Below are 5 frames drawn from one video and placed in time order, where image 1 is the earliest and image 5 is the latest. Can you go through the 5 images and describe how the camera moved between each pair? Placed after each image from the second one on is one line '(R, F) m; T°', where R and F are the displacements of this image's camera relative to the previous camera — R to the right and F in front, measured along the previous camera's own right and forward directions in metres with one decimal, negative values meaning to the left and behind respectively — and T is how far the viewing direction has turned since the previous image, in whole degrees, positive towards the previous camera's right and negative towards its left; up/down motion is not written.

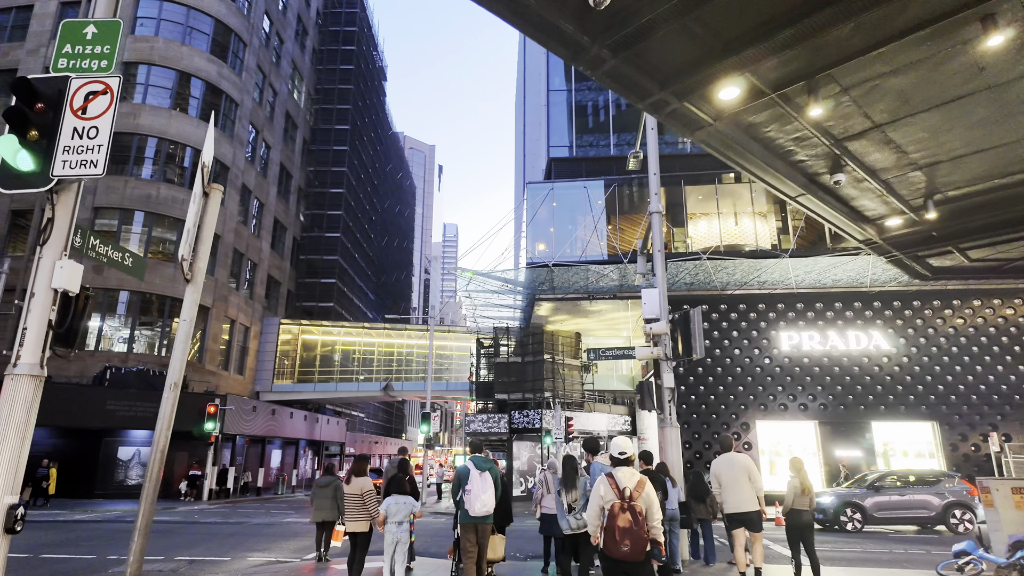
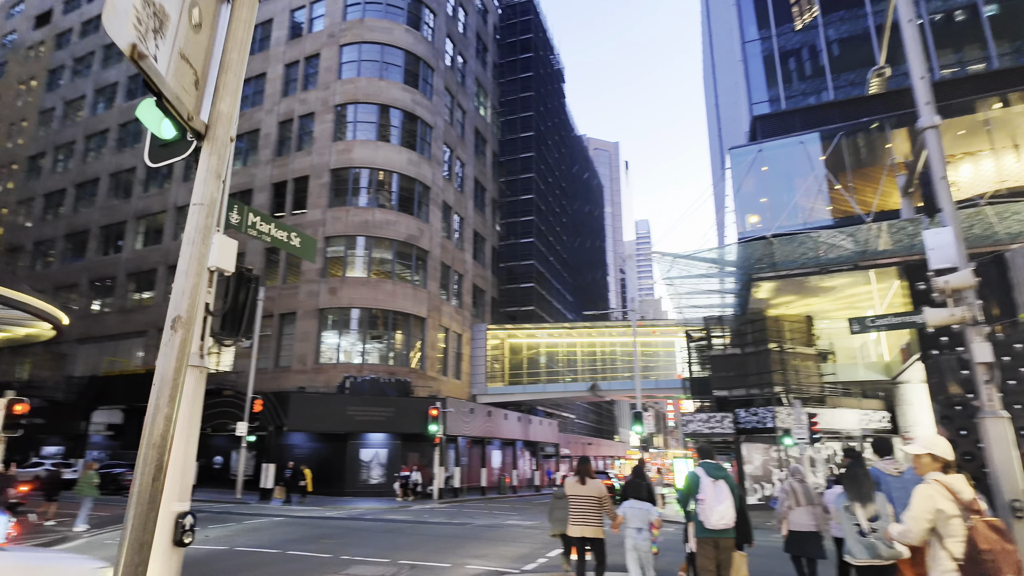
(-0.3, +1.5) m; -18°
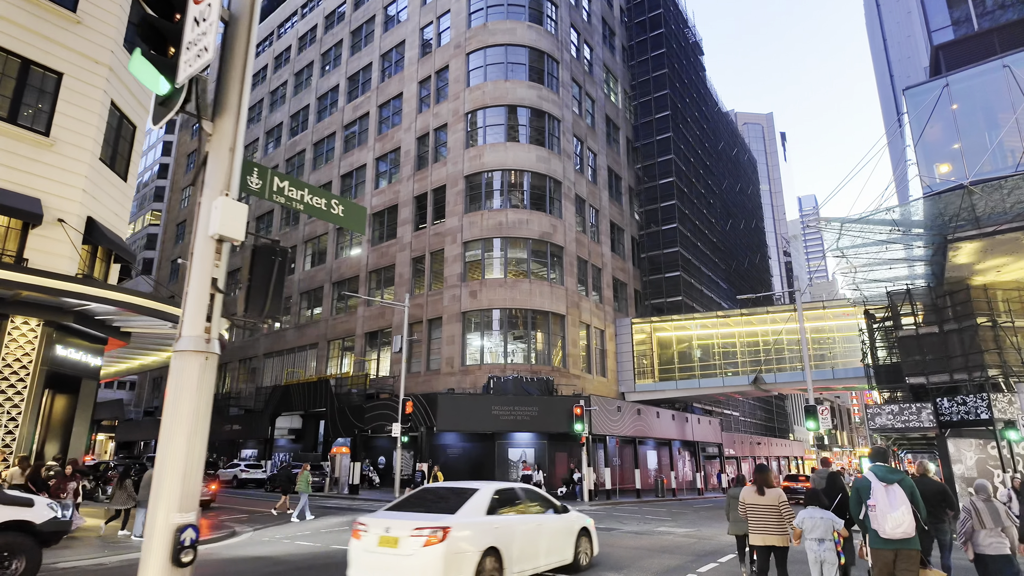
(+0.5, +1.2) m; -14°
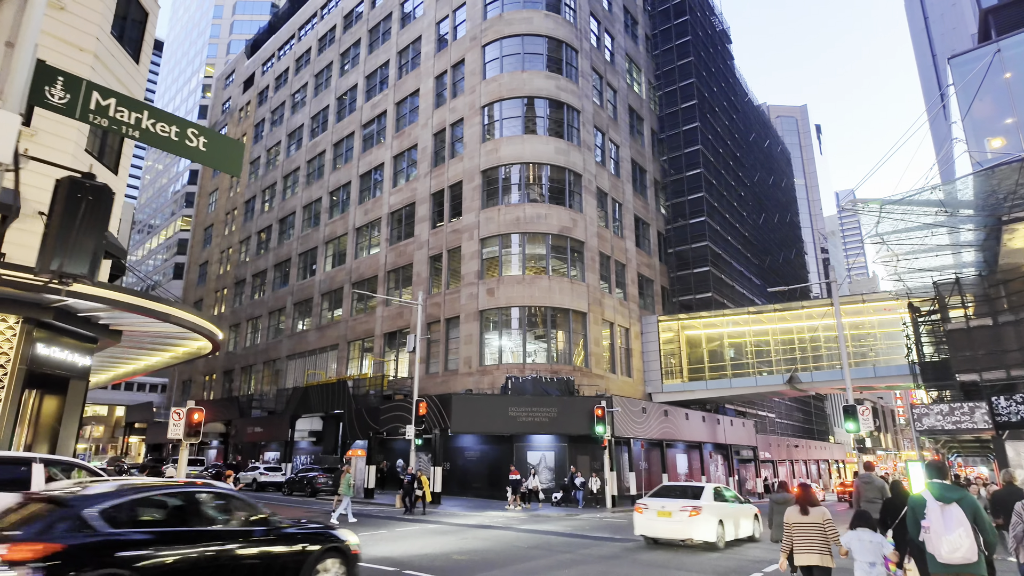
(+0.7, +1.2) m; -3°
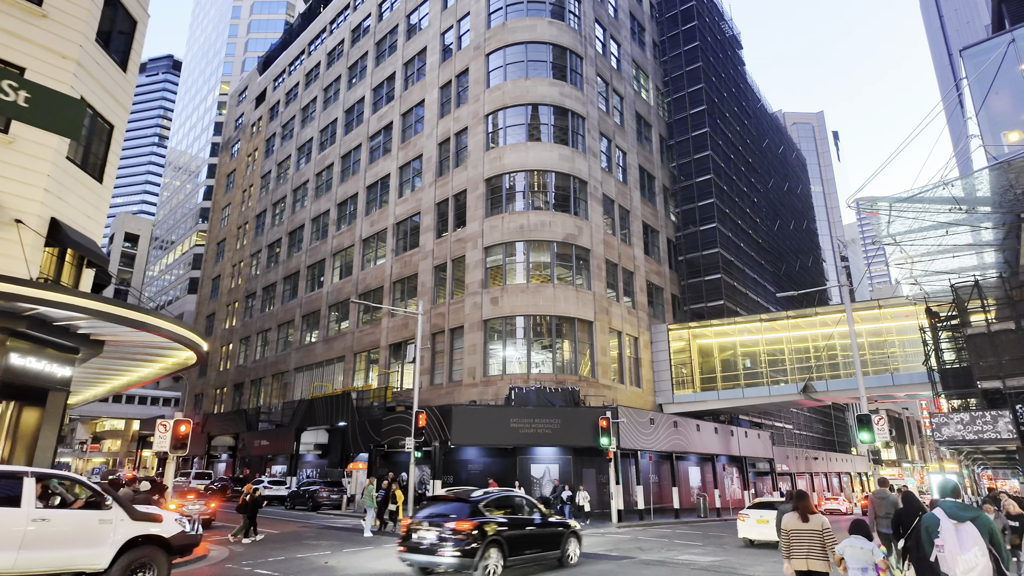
(+0.7, +0.6) m; -2°
